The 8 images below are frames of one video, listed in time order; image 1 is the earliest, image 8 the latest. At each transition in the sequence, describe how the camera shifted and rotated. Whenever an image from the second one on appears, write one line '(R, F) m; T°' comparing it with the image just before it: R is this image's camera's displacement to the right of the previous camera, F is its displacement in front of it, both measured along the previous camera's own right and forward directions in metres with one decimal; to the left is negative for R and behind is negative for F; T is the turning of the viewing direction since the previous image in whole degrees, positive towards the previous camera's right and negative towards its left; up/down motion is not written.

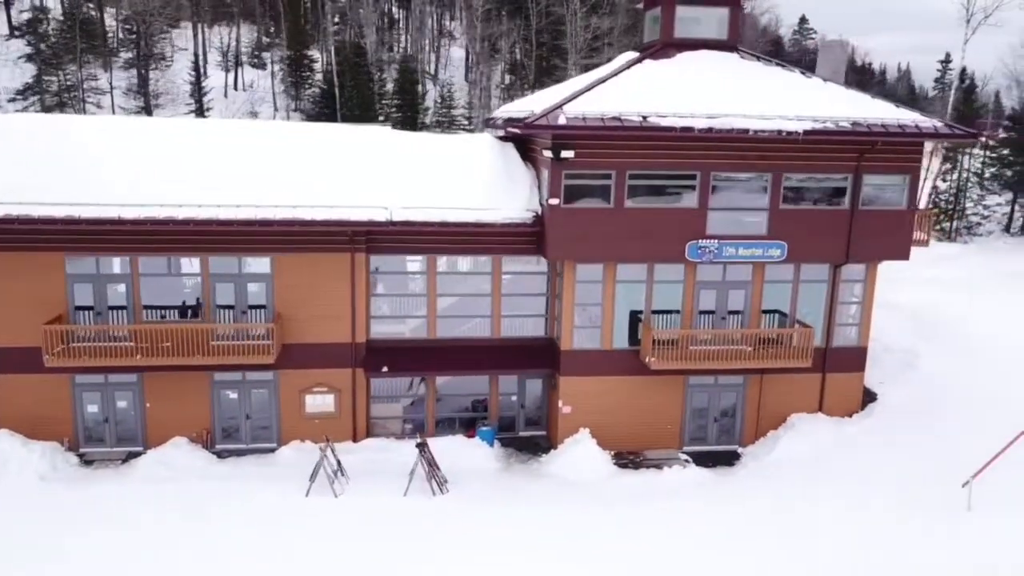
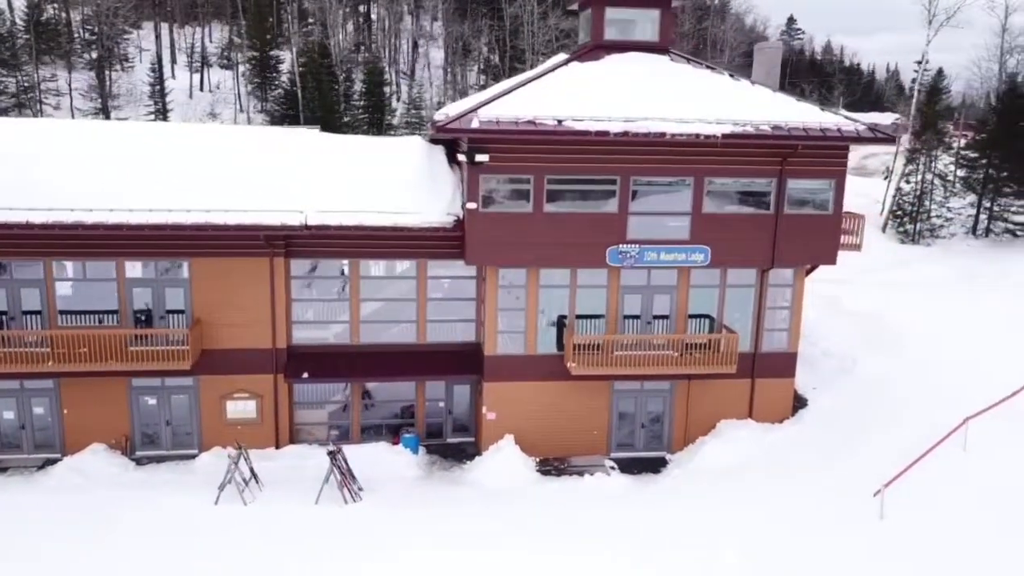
(+1.6, +0.2) m; 0°
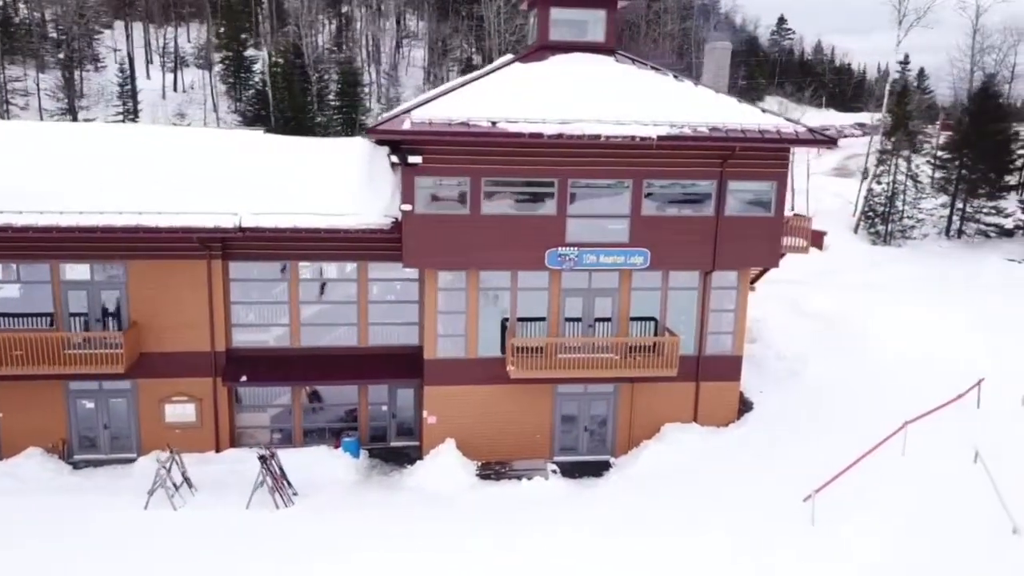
(+1.3, +0.1) m; 0°
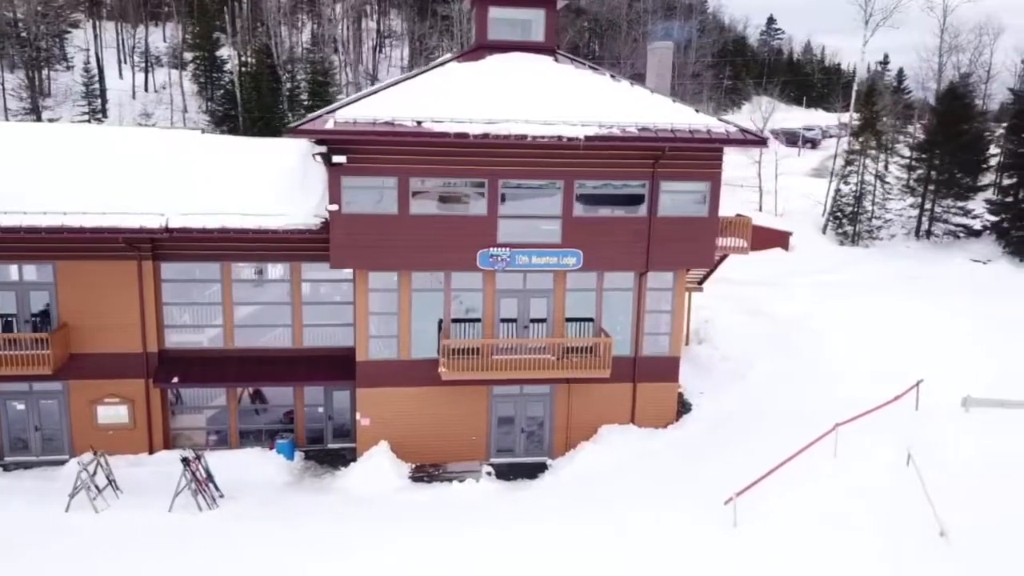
(+1.4, +0.1) m; 0°
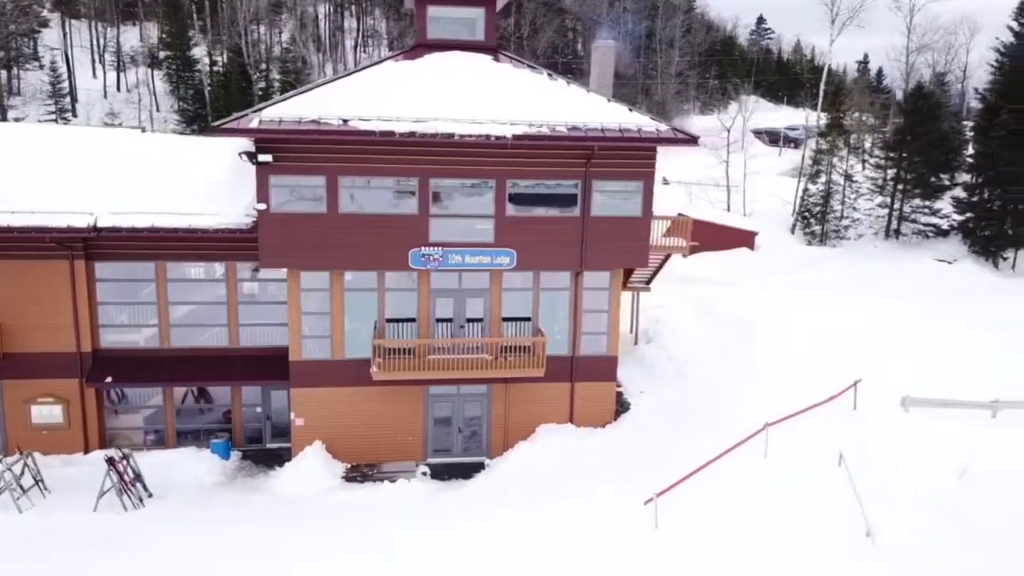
(+1.4, +0.1) m; 0°
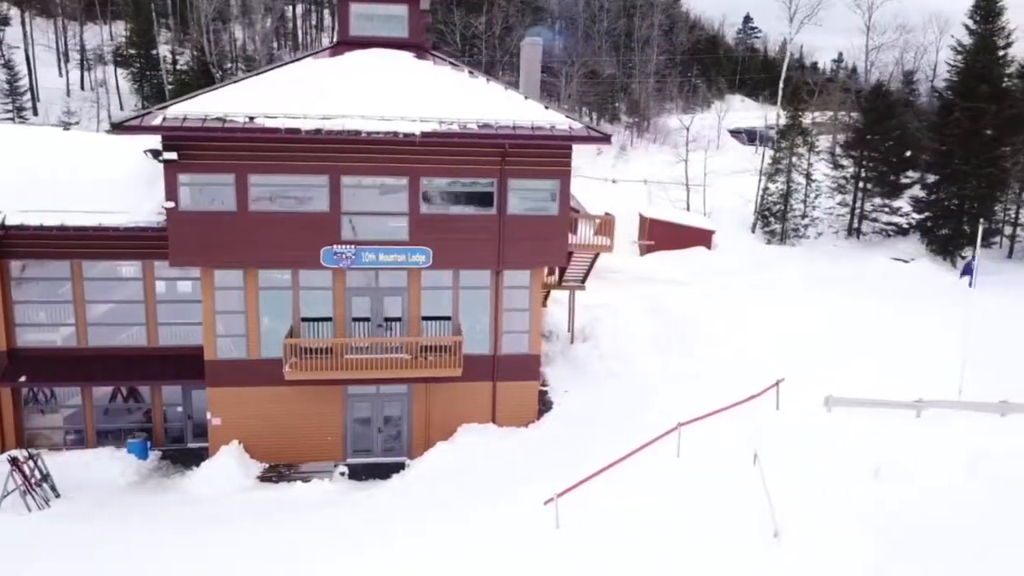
(+1.7, +0.1) m; 0°
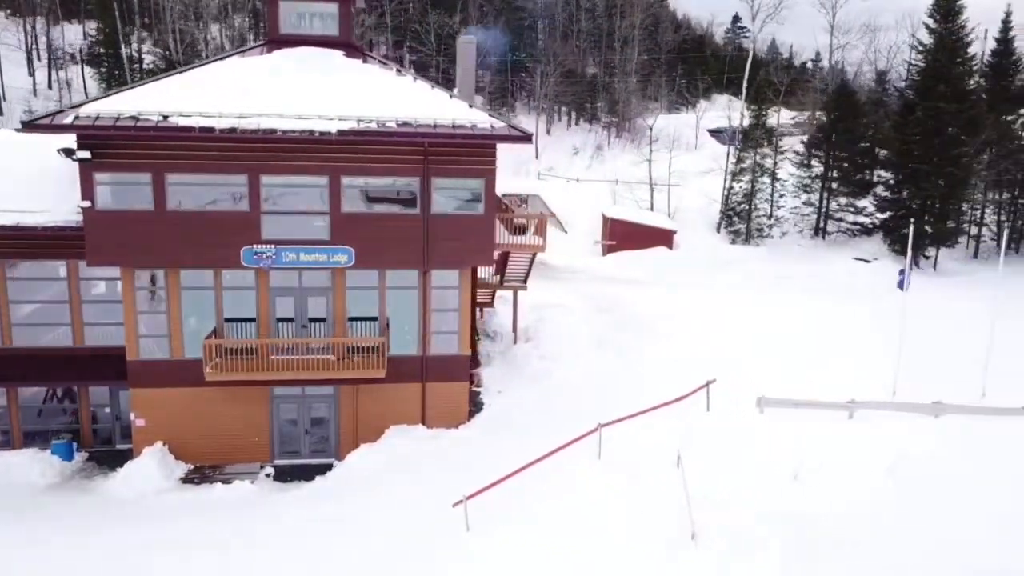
(+1.5, +0.1) m; 0°
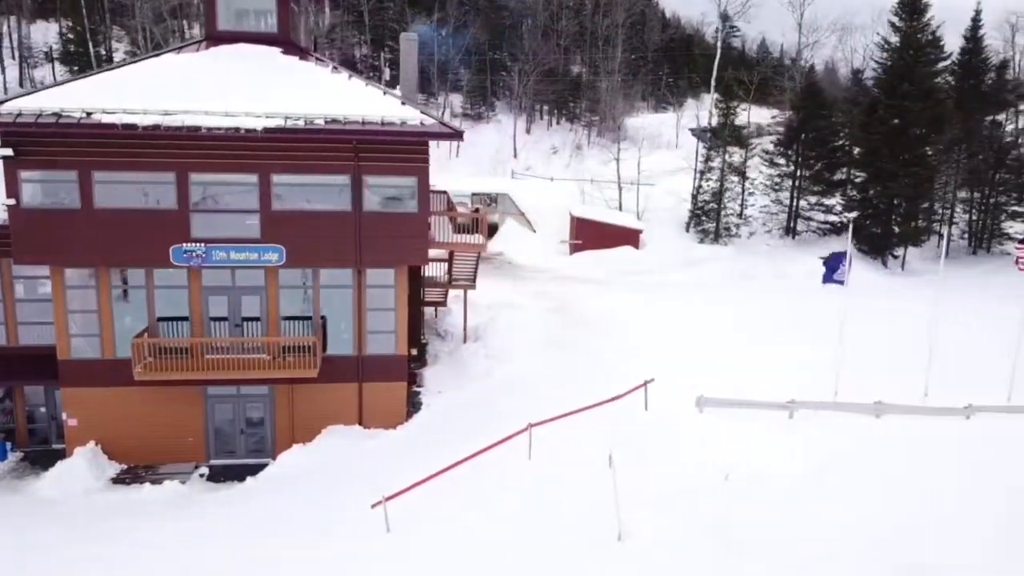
(+1.3, +0.1) m; 0°
